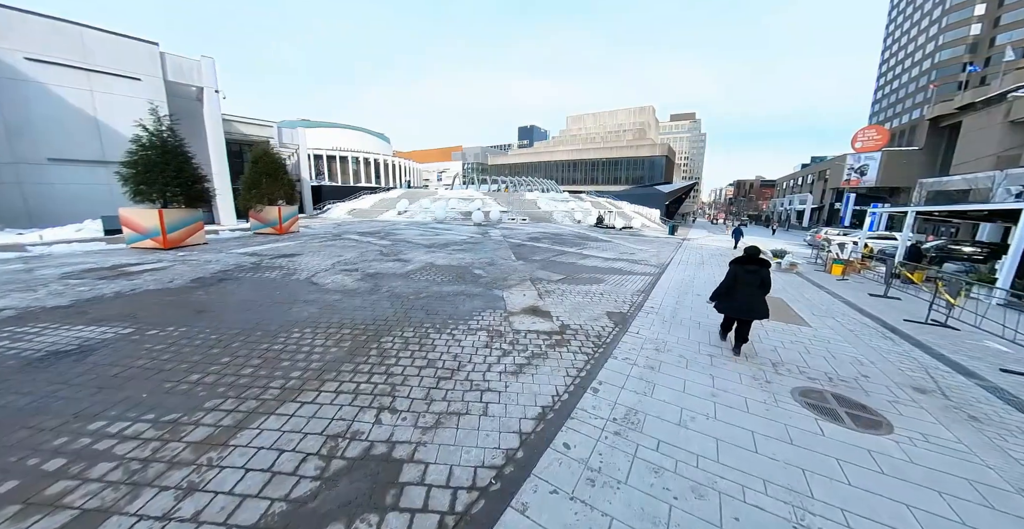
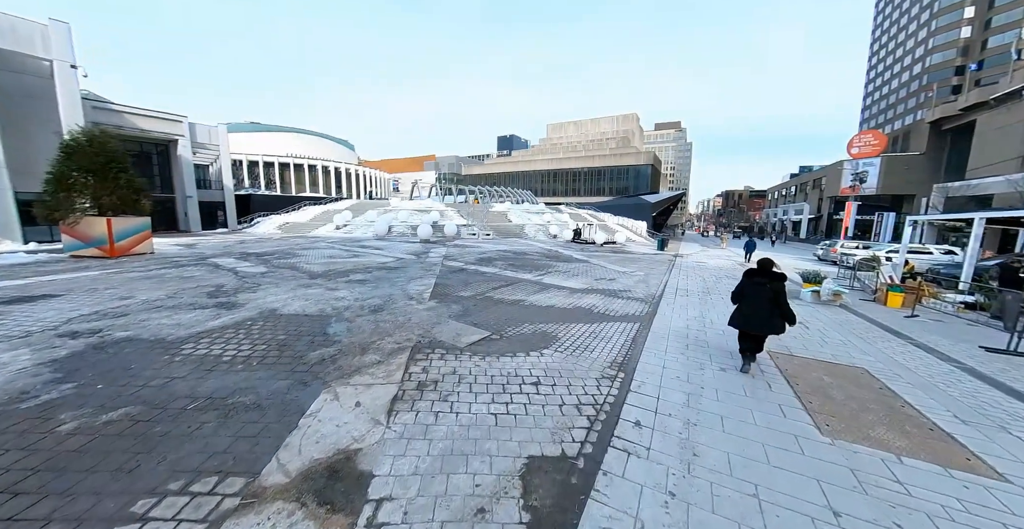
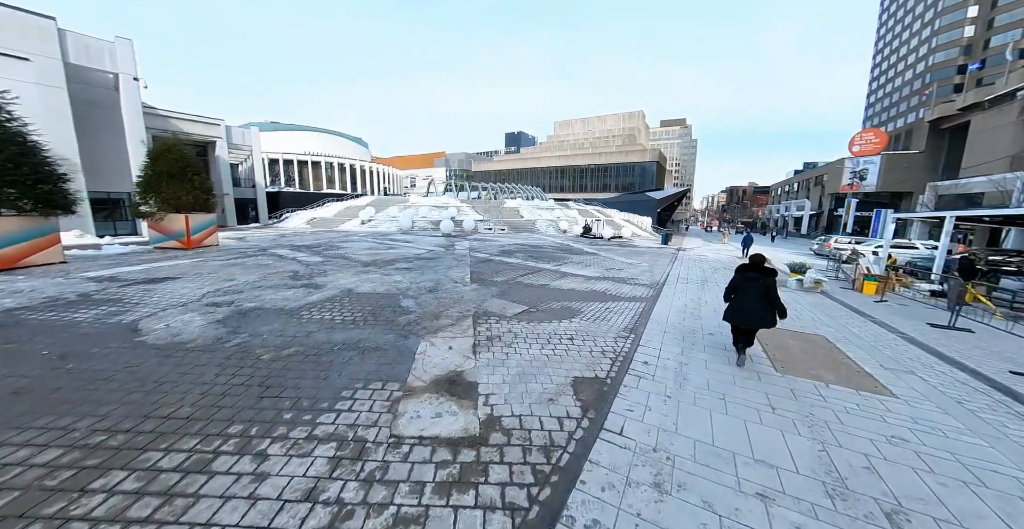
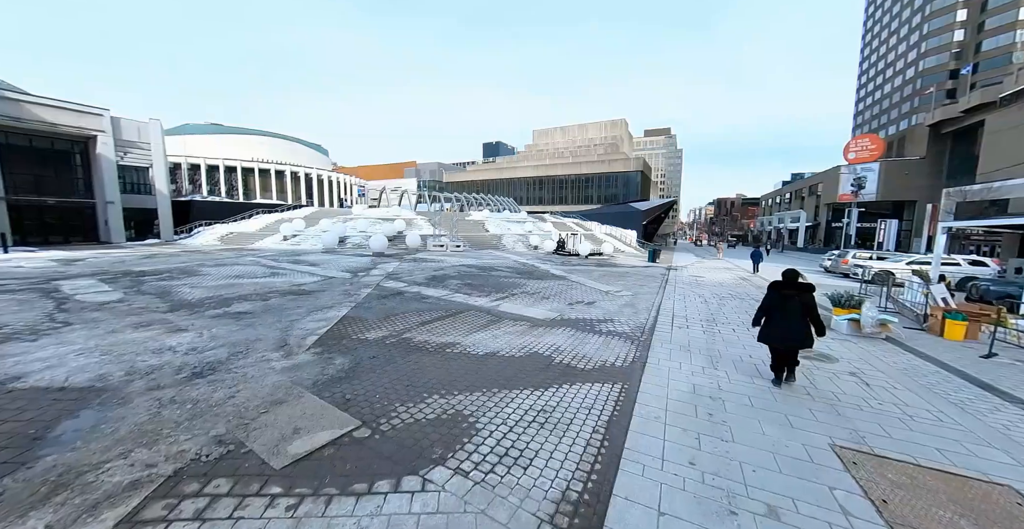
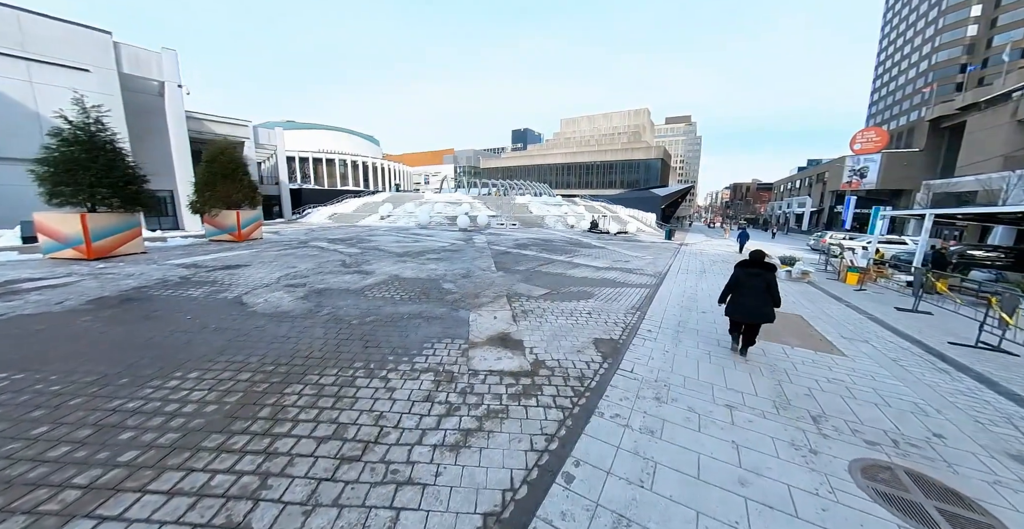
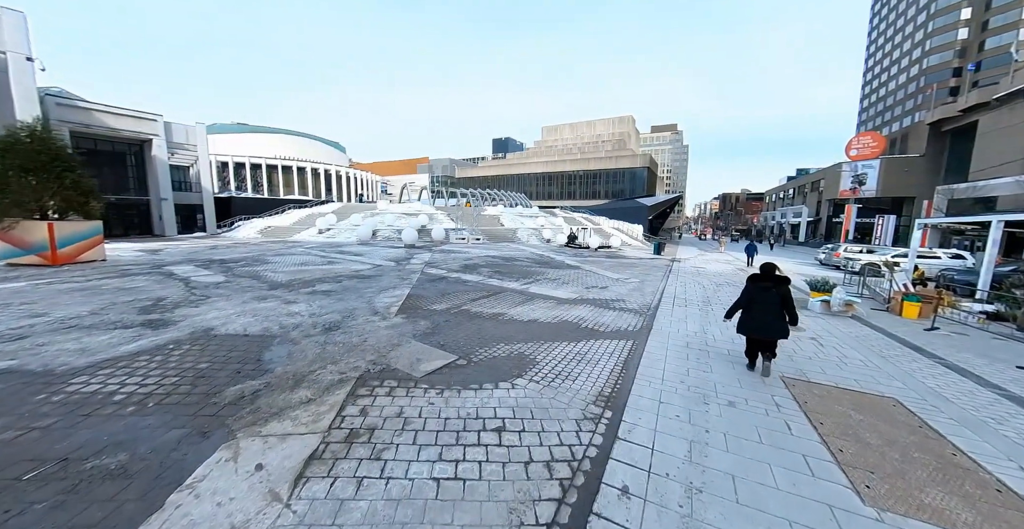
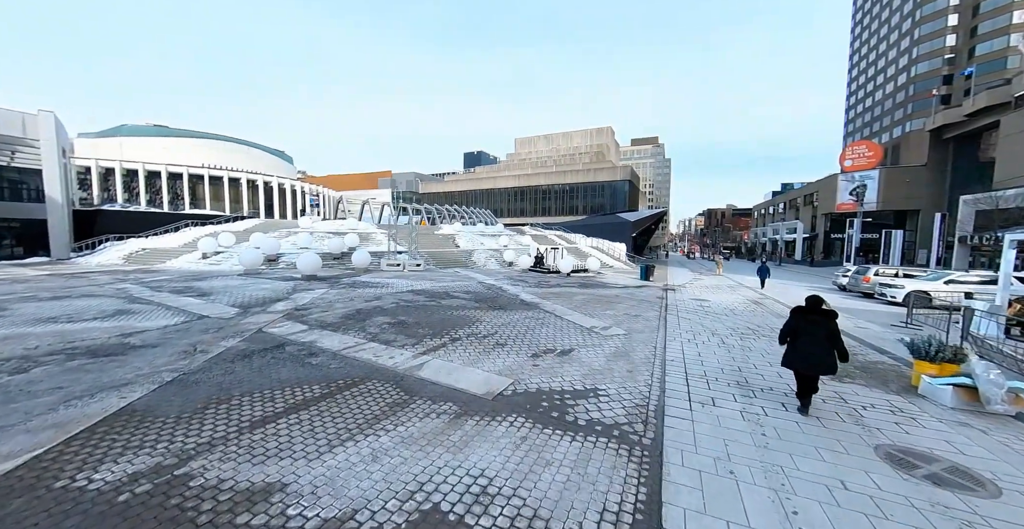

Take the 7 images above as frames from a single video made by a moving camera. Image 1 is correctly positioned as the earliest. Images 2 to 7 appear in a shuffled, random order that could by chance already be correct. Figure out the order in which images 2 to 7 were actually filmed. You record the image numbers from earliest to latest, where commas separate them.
5, 3, 2, 6, 4, 7
